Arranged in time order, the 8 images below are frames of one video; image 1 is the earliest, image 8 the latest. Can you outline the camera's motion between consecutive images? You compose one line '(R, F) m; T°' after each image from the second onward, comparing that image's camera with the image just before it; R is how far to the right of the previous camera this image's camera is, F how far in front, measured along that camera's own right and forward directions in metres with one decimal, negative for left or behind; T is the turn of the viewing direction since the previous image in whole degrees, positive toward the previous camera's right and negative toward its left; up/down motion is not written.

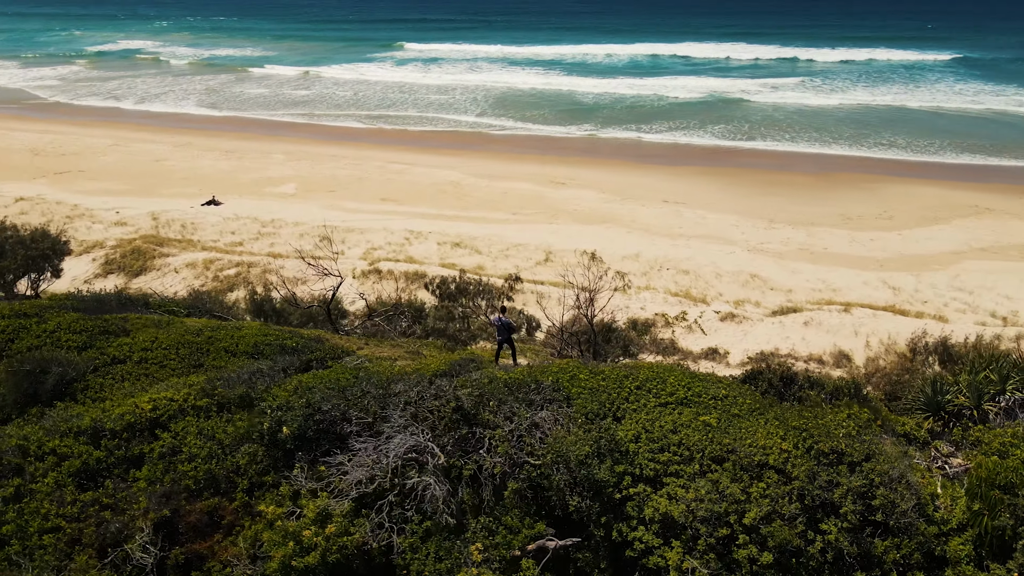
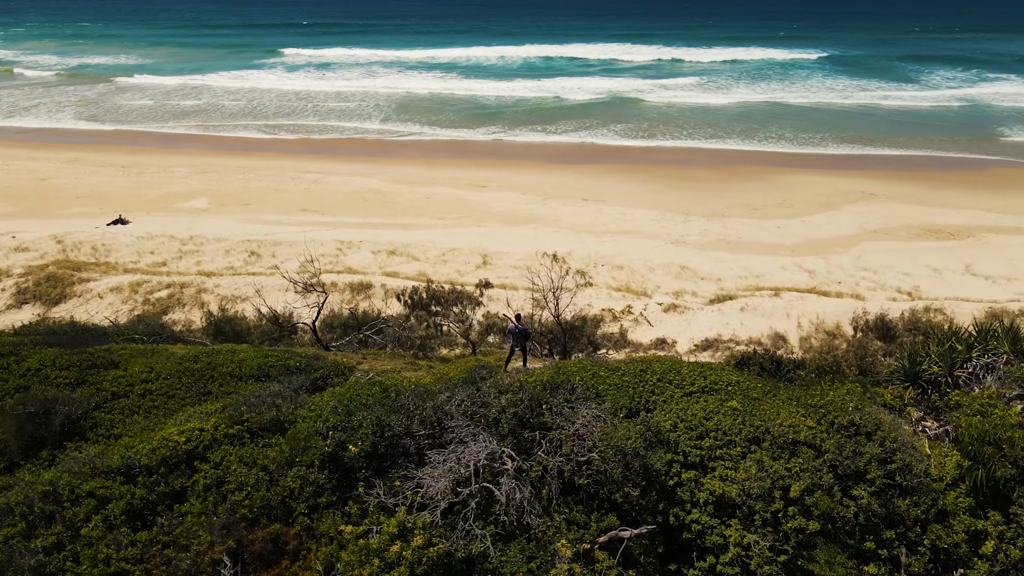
(-1.0, -0.1) m; +8°
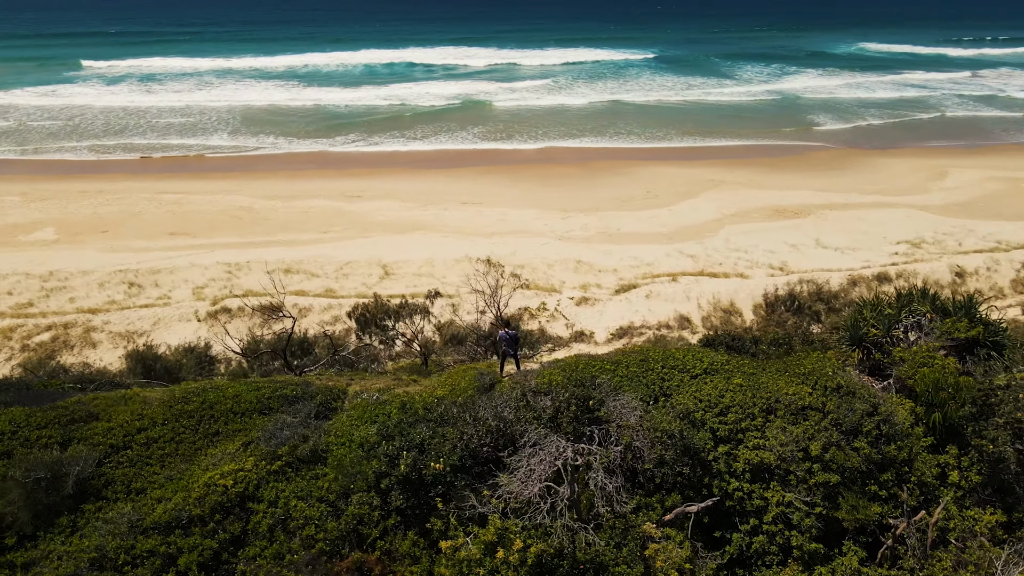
(-1.4, -0.1) m; +12°
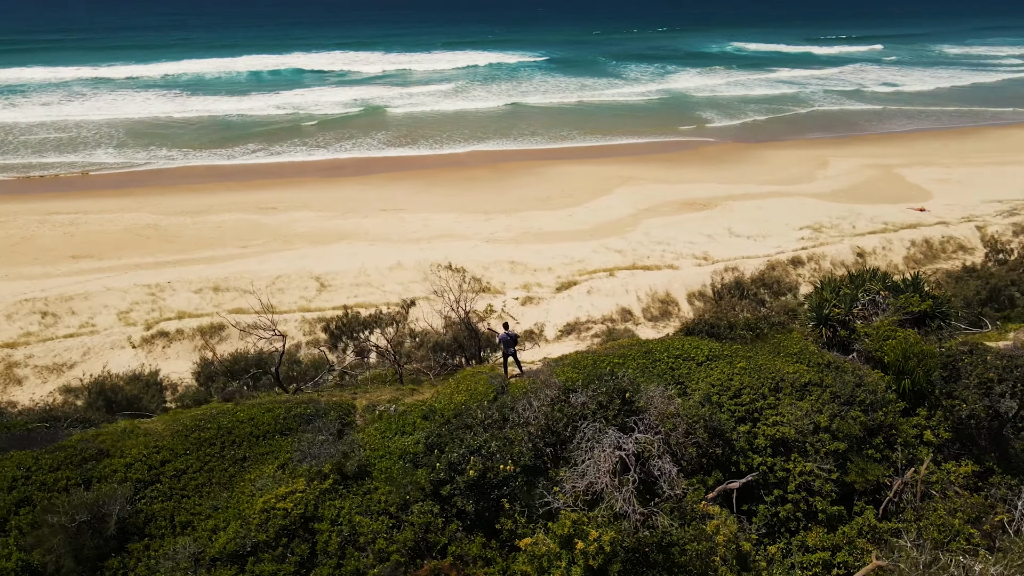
(-1.1, -0.1) m; +8°
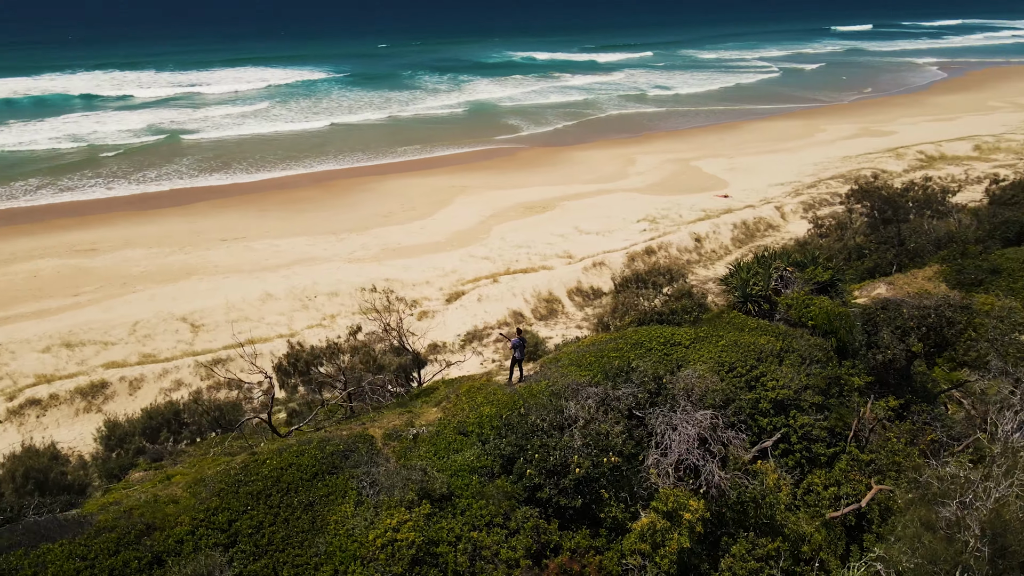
(-2.0, -0.1) m; +16°
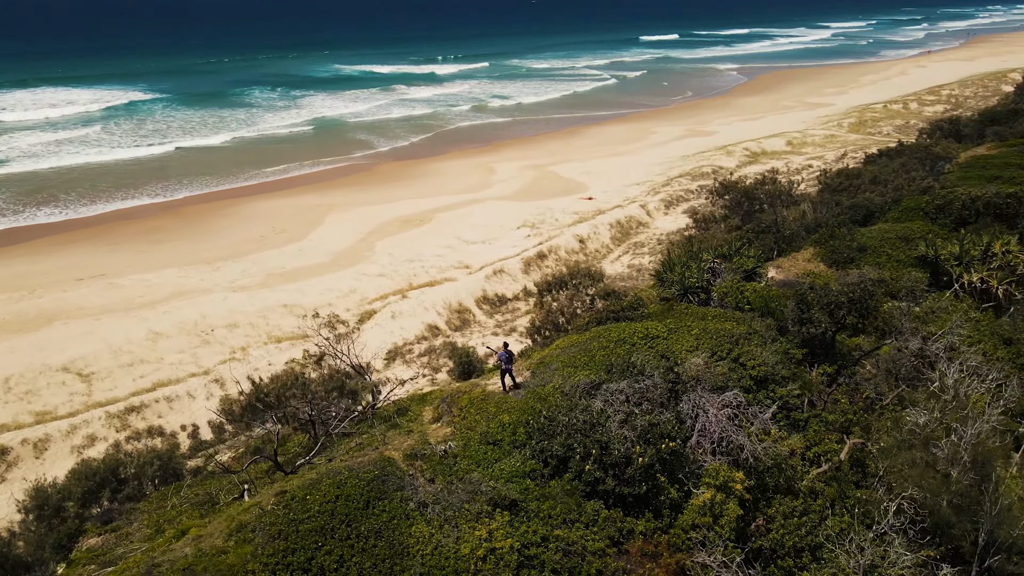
(-1.6, -0.1) m; +13°
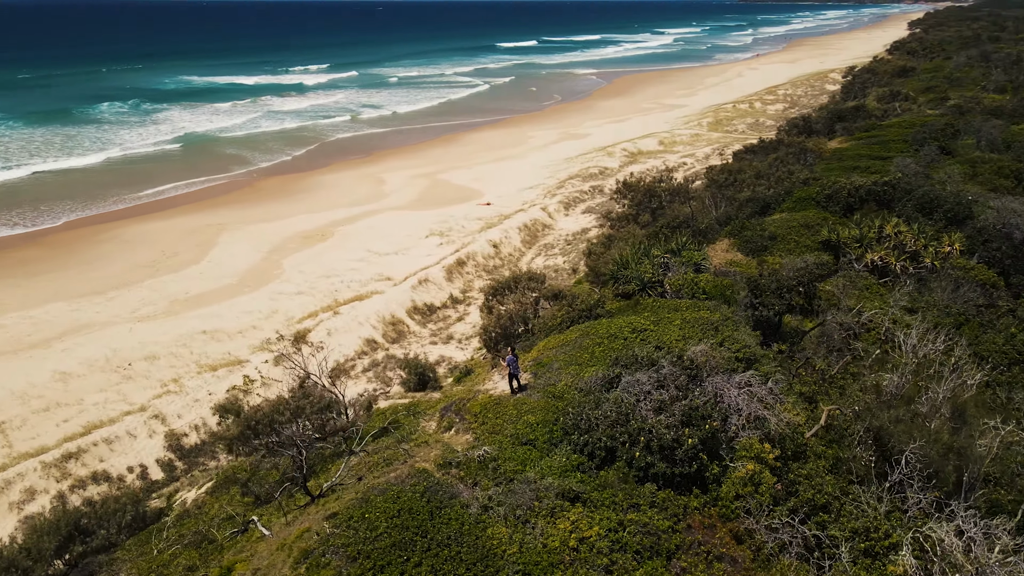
(-1.5, -0.1) m; +10°
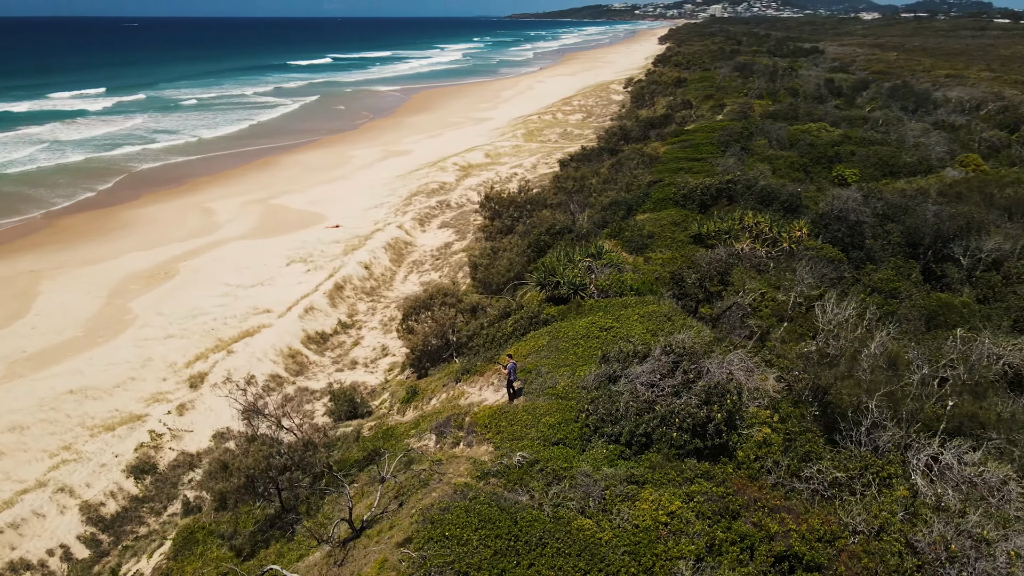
(-2.1, -0.1) m; +15°
